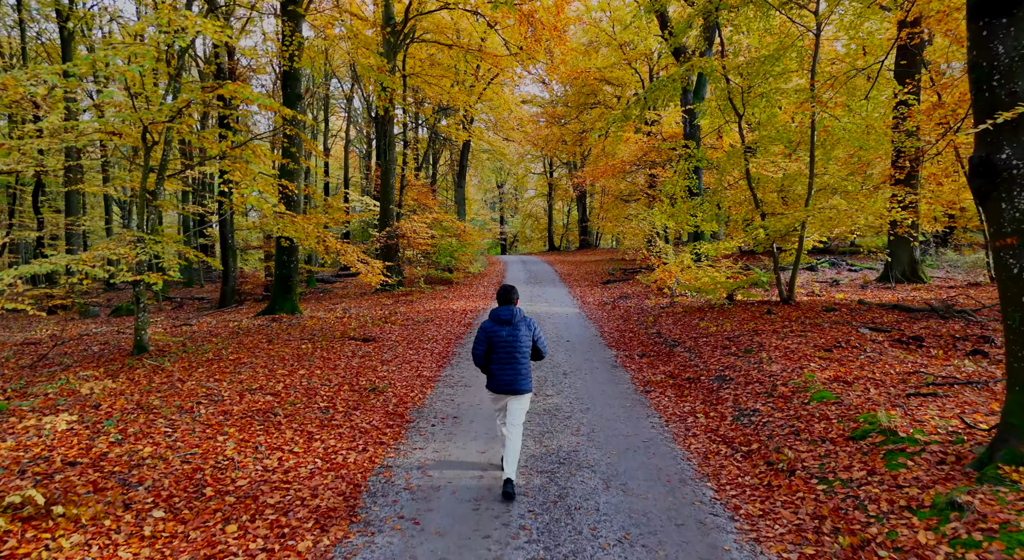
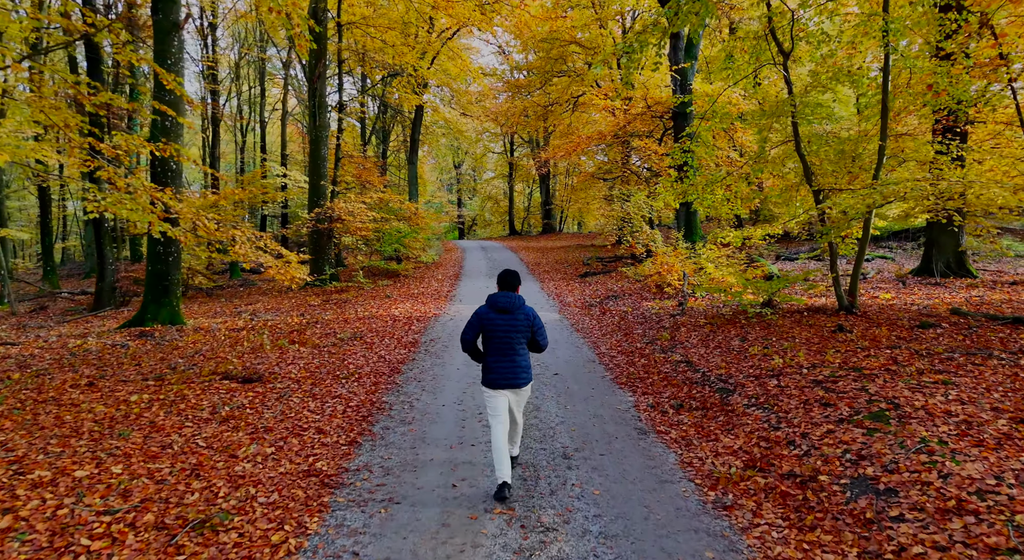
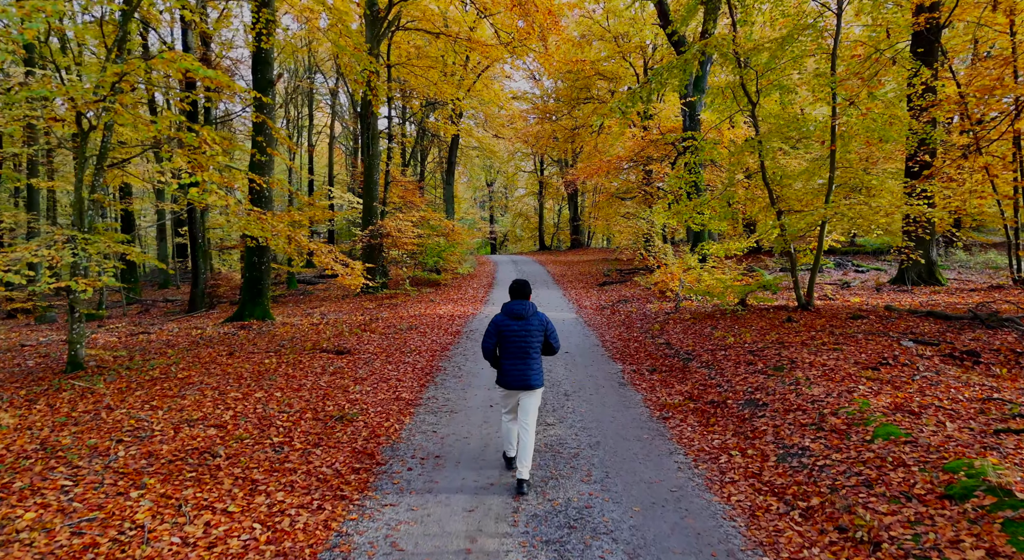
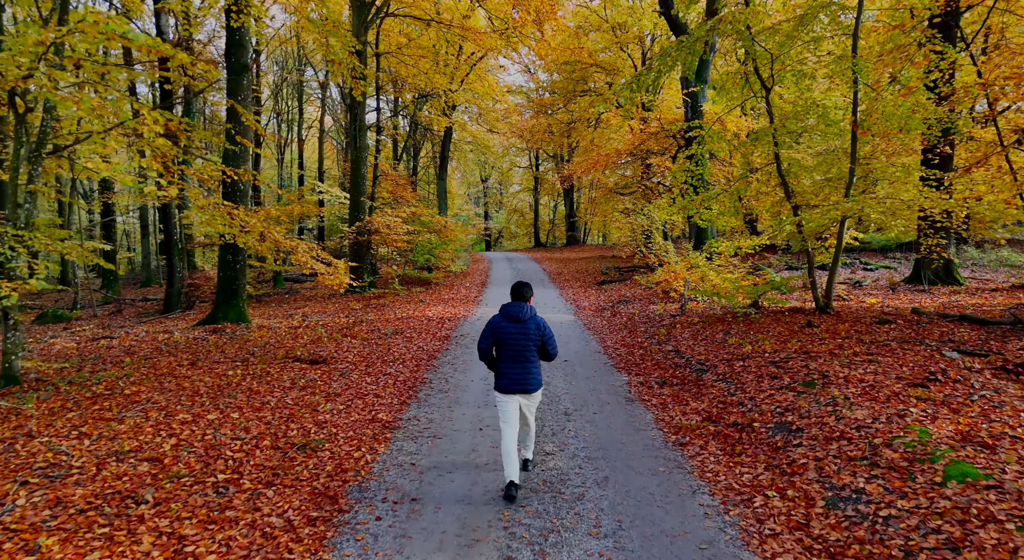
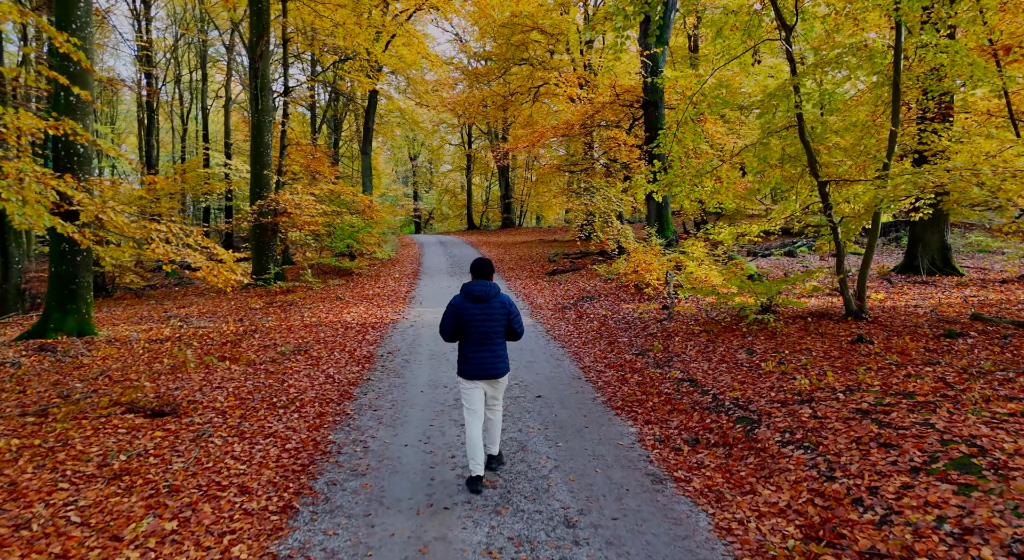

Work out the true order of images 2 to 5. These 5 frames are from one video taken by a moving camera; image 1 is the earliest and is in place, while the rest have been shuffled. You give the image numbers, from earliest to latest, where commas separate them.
3, 4, 2, 5
